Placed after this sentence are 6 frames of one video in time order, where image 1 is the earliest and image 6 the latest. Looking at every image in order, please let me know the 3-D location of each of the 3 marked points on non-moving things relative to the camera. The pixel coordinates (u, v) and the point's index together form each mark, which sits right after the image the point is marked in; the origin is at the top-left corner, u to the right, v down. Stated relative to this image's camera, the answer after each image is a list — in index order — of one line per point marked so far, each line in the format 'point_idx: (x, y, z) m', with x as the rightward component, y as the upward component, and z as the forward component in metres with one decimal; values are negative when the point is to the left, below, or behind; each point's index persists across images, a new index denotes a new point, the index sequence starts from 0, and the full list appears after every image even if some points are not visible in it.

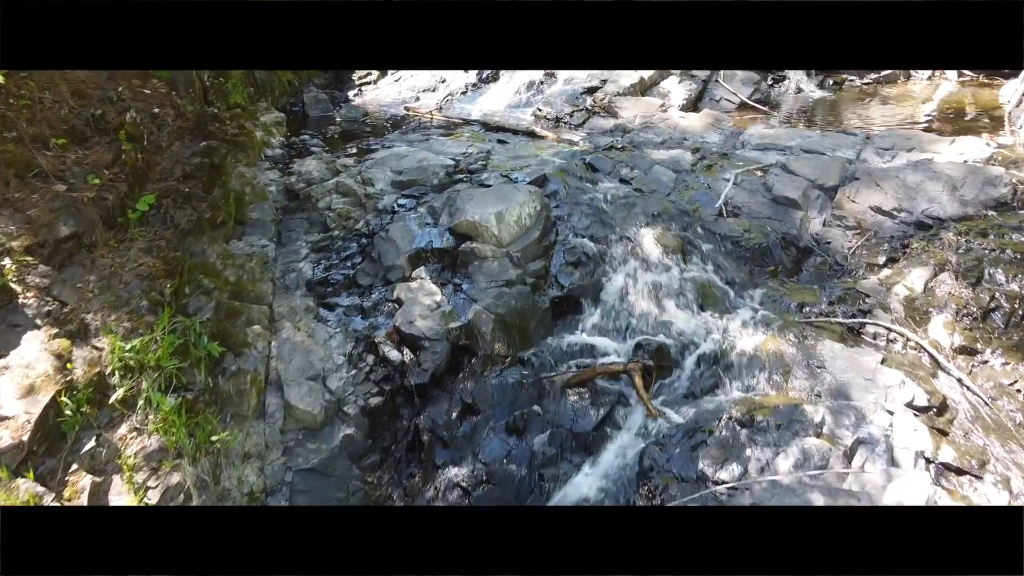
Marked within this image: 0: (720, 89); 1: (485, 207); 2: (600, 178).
0: (+2.8, +2.6, +9.1) m
1: (-0.2, +0.7, +5.8) m
2: (+0.9, +1.1, +6.8) m
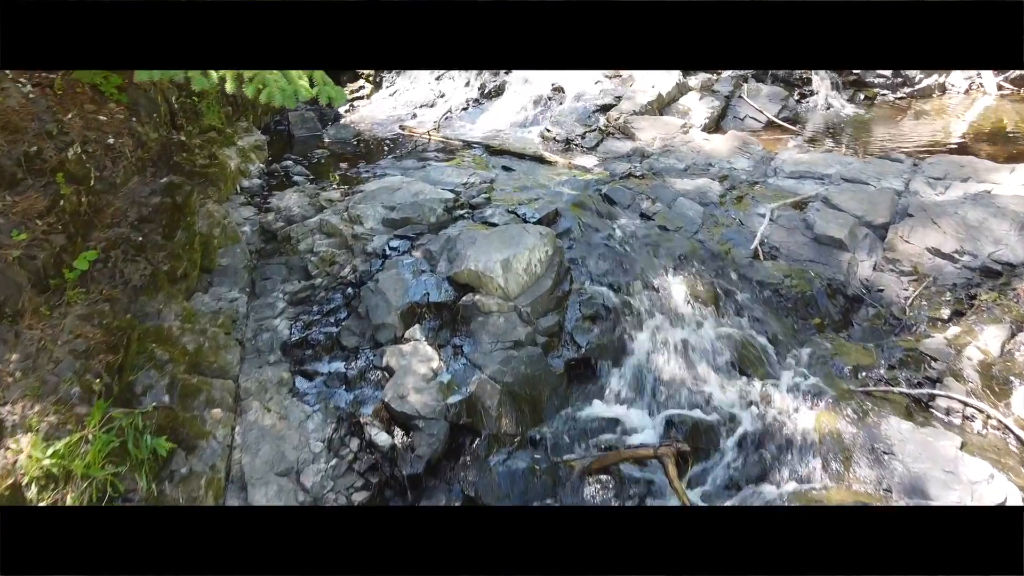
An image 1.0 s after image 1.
0: (+2.8, +2.2, +8.3) m
1: (-0.2, +0.3, +5.0) m
2: (+0.9, +0.7, +6.0) m
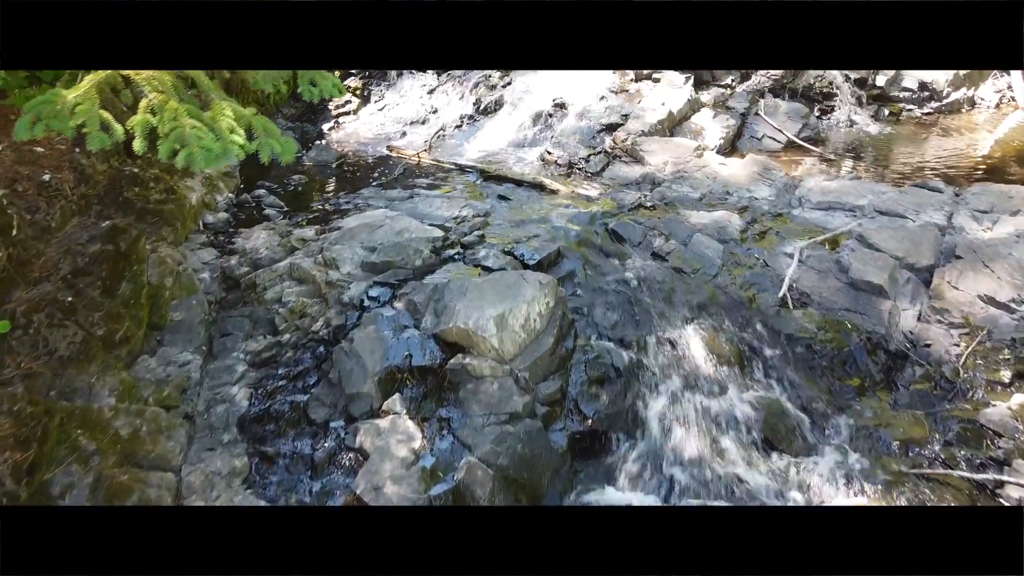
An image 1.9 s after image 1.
0: (+2.8, +1.8, +7.7) m
1: (-0.2, -0.1, +4.3) m
2: (+0.9, +0.3, +5.4) m
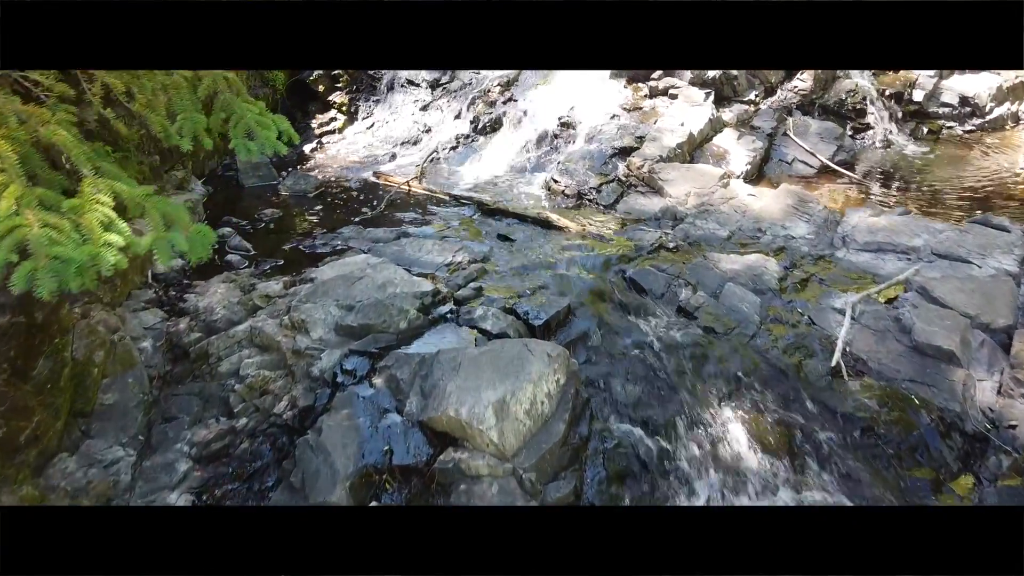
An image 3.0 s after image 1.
0: (+2.8, +1.4, +6.9) m
1: (-0.2, -0.5, +3.6) m
2: (+0.9, -0.1, +4.6) m
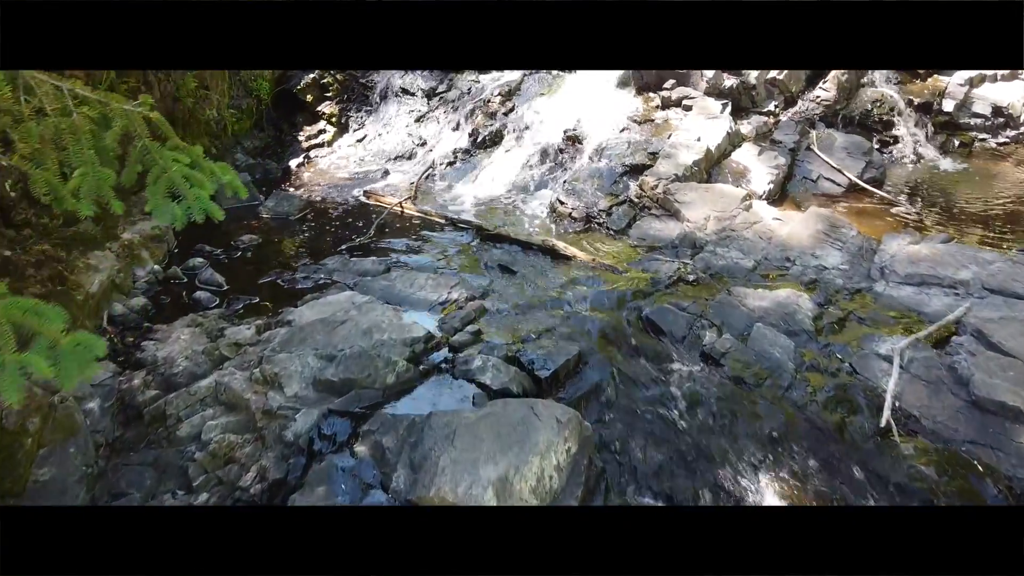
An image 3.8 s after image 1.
0: (+2.8, +1.2, +6.4) m
1: (-0.2, -0.8, +3.0) m
2: (+0.9, -0.4, +4.1) m
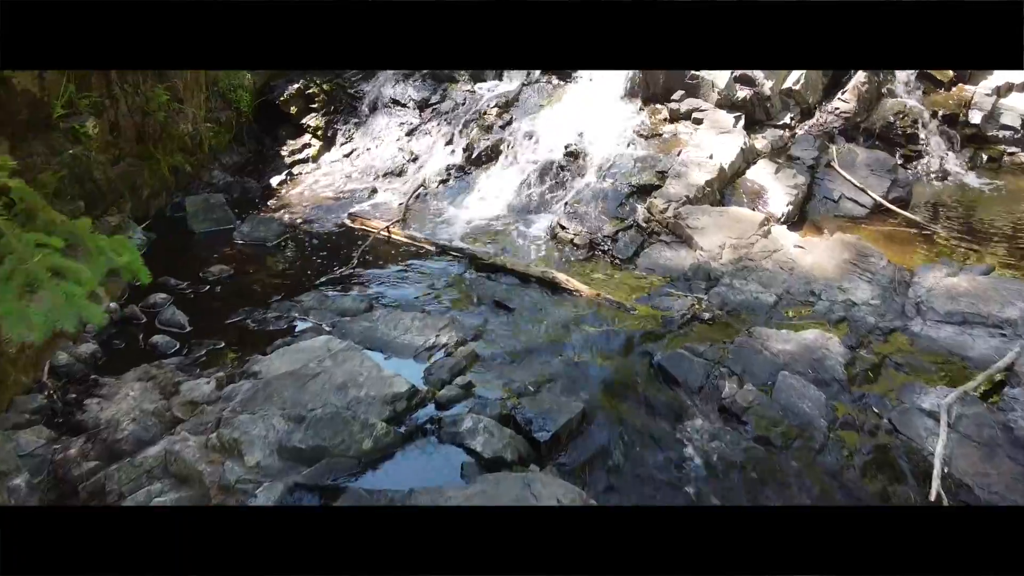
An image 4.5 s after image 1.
0: (+2.8, +0.9, +5.9) m
1: (-0.2, -1.0, +2.6) m
2: (+0.9, -0.6, +3.6) m
